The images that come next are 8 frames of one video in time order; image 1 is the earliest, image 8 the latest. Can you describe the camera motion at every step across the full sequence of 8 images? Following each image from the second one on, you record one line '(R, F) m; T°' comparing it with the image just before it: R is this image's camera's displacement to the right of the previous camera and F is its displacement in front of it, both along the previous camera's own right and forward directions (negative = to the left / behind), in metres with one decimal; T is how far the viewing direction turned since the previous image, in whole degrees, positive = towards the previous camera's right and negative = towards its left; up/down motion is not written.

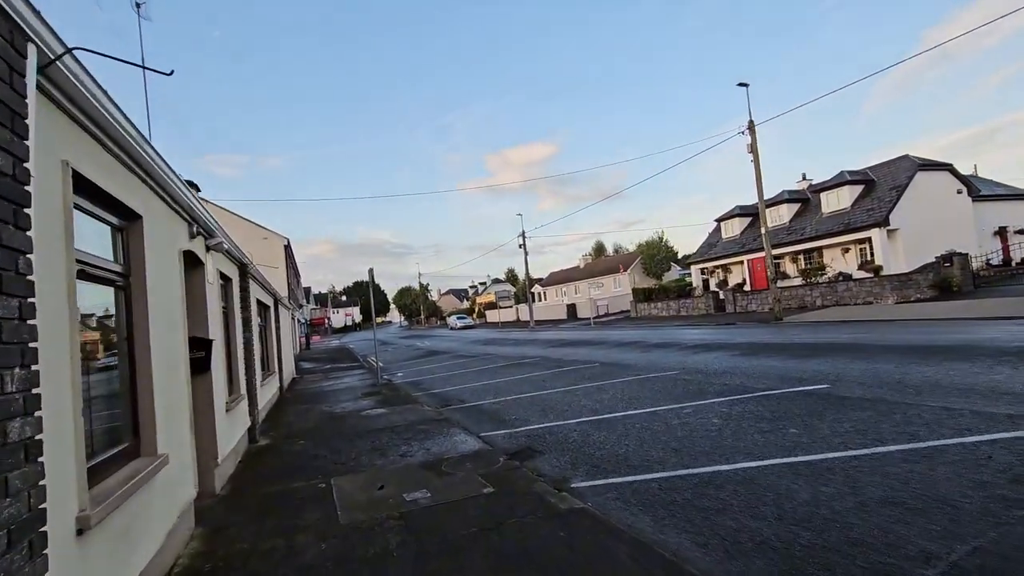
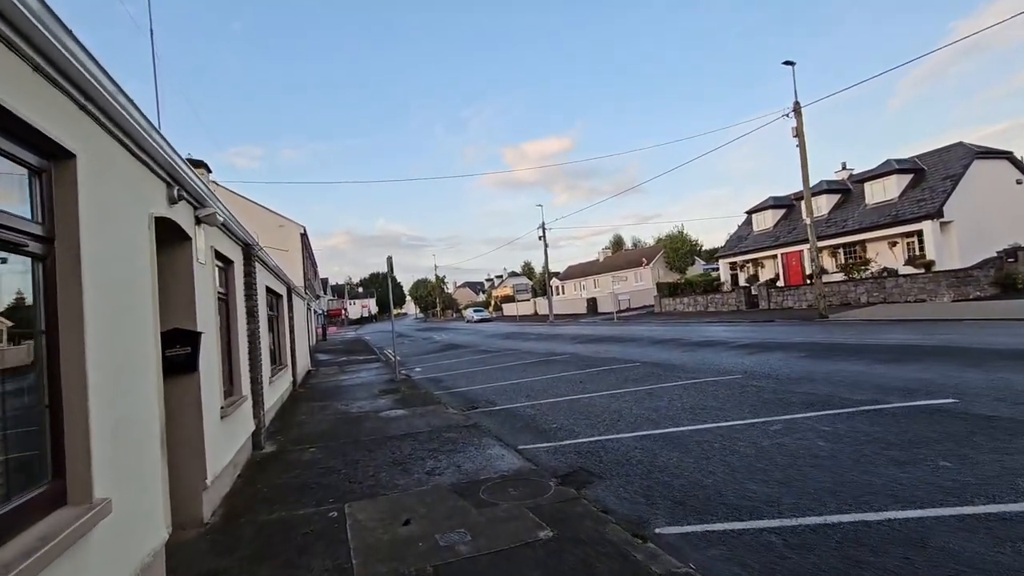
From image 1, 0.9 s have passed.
(-0.4, +1.1) m; -2°
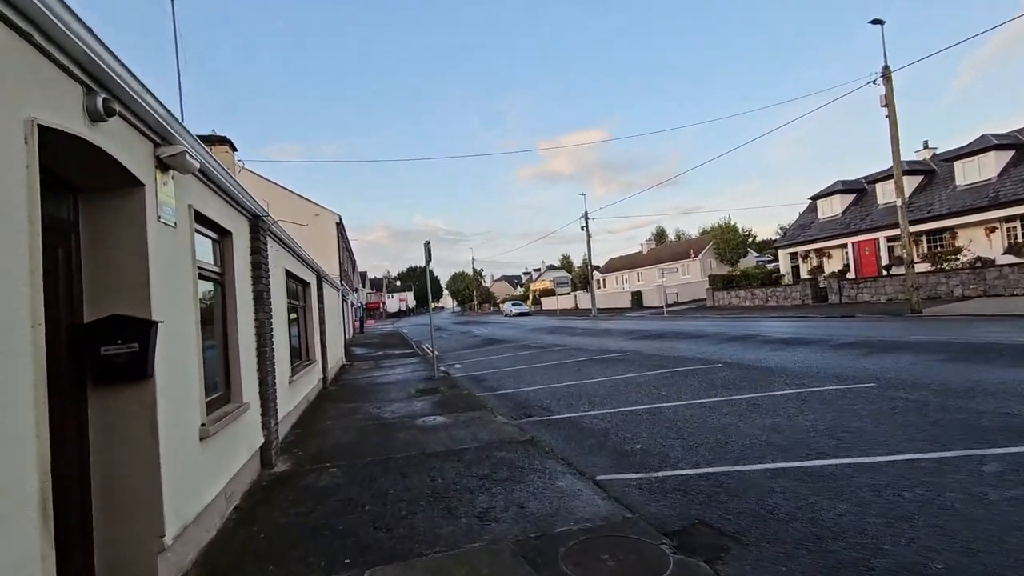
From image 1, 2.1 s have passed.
(-0.4, +1.5) m; -4°
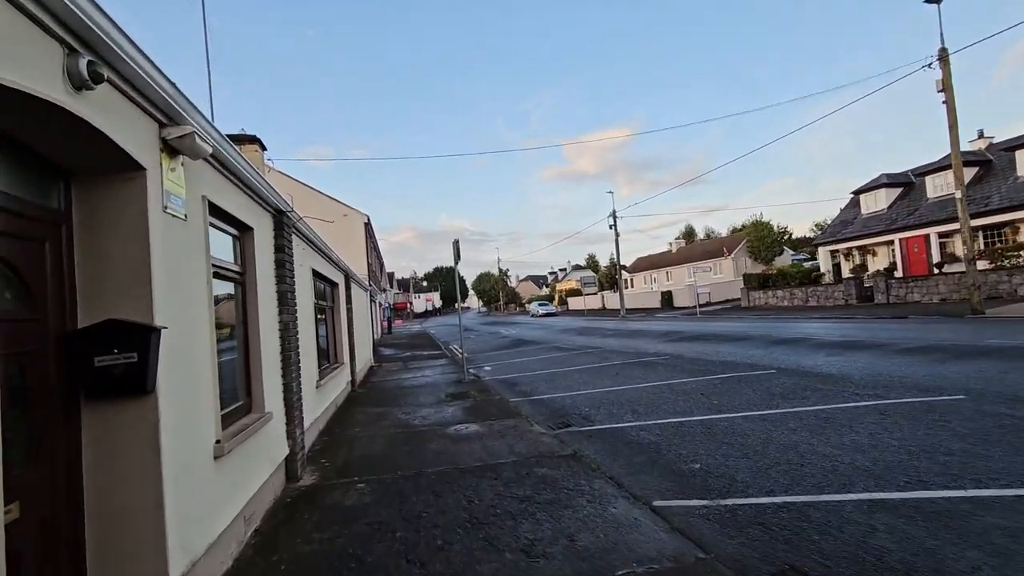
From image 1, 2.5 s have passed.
(-0.2, +0.5) m; -3°
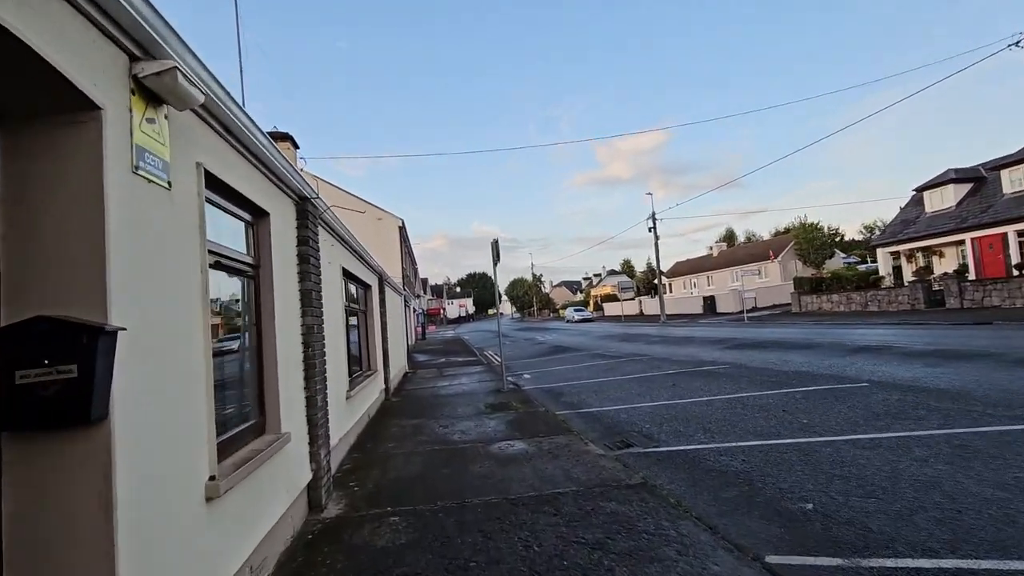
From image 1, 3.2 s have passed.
(-0.2, +0.8) m; -4°
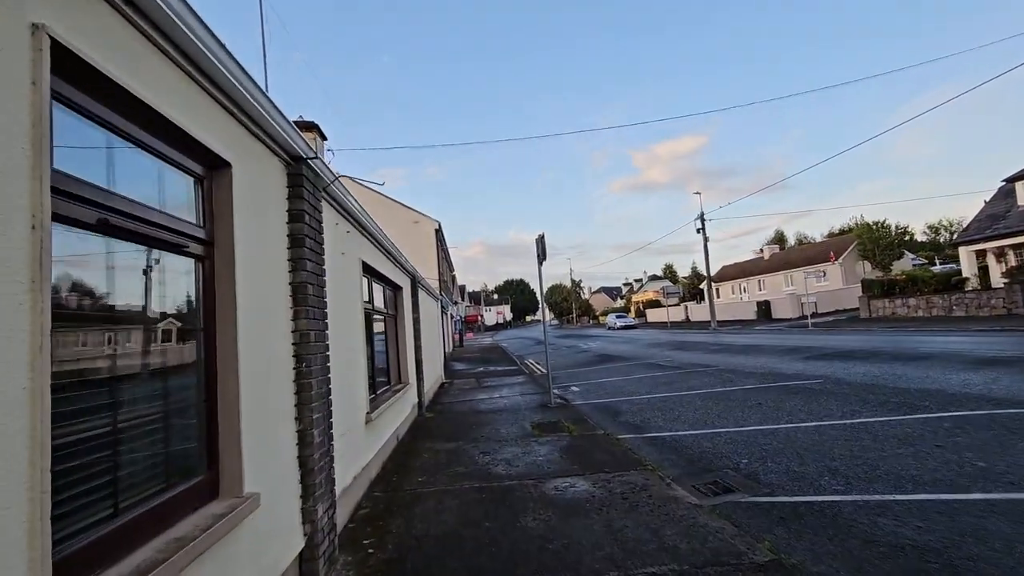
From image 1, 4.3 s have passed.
(-0.2, +1.4) m; -4°
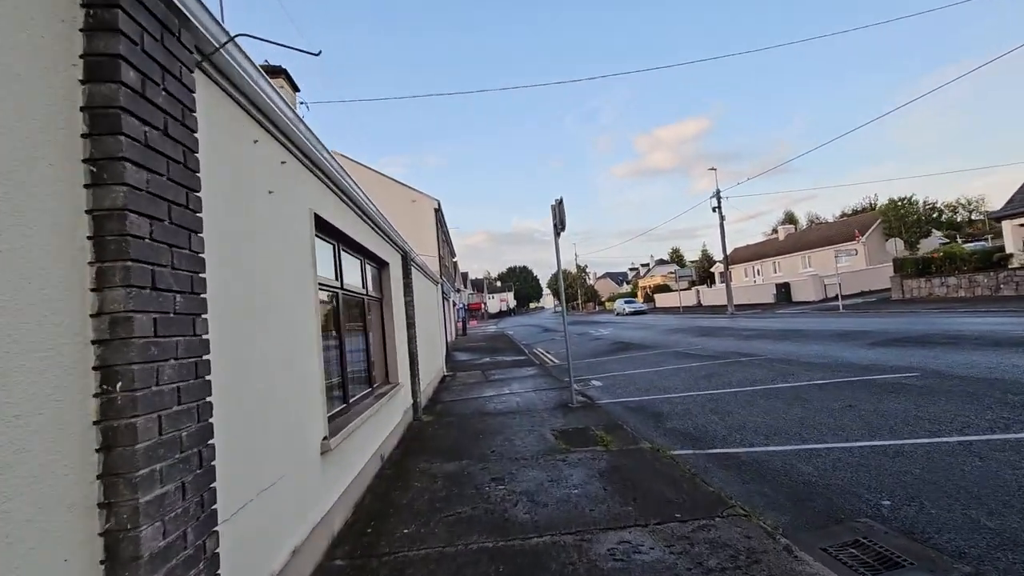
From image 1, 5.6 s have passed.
(-0.2, +1.9) m; 0°
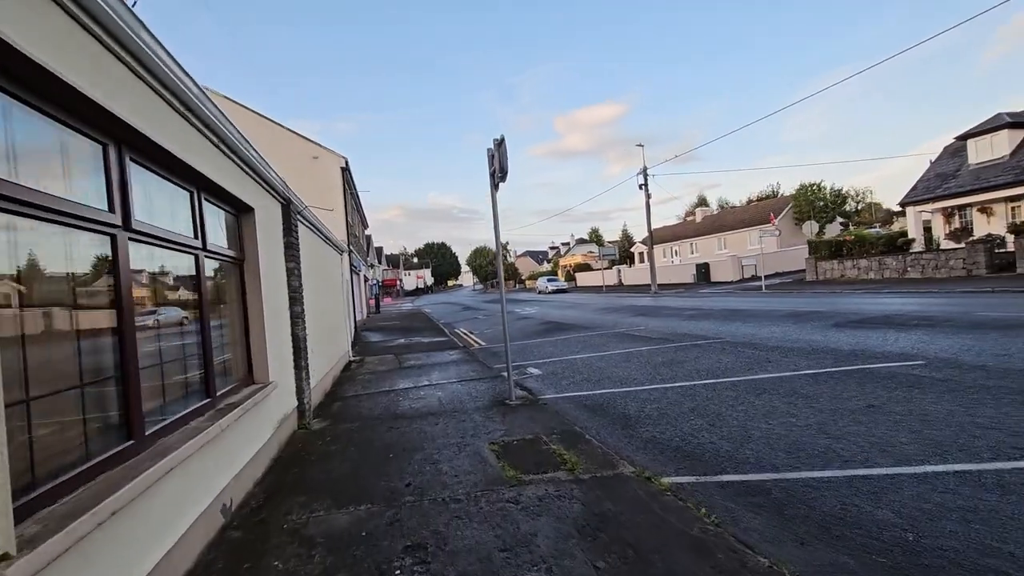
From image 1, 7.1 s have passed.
(-0.1, +2.0) m; +9°
